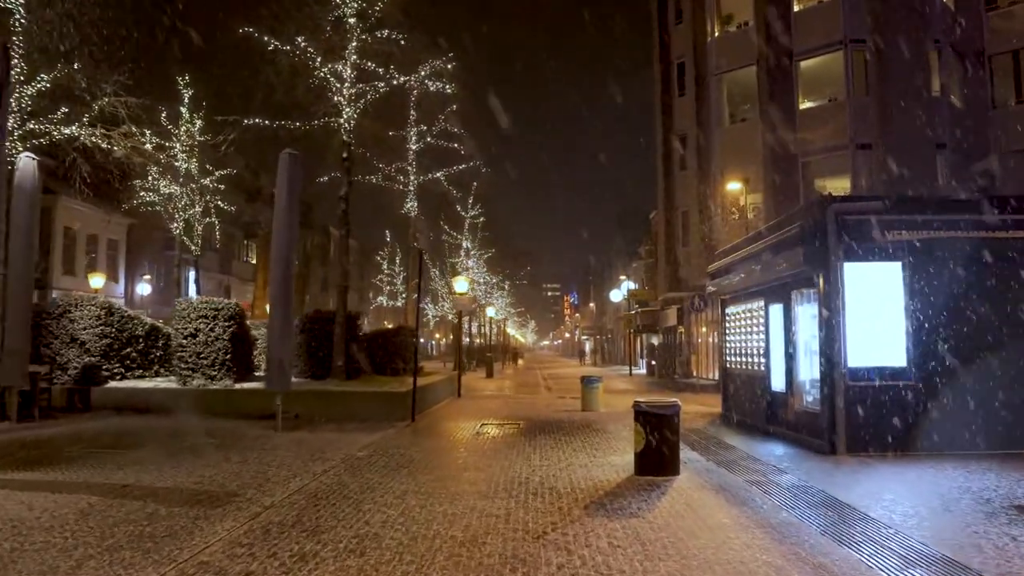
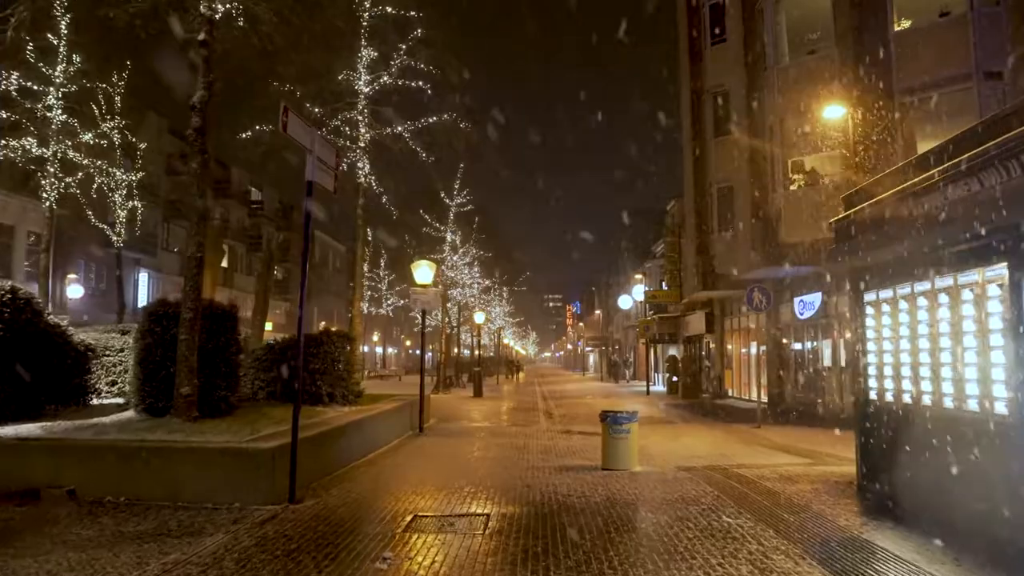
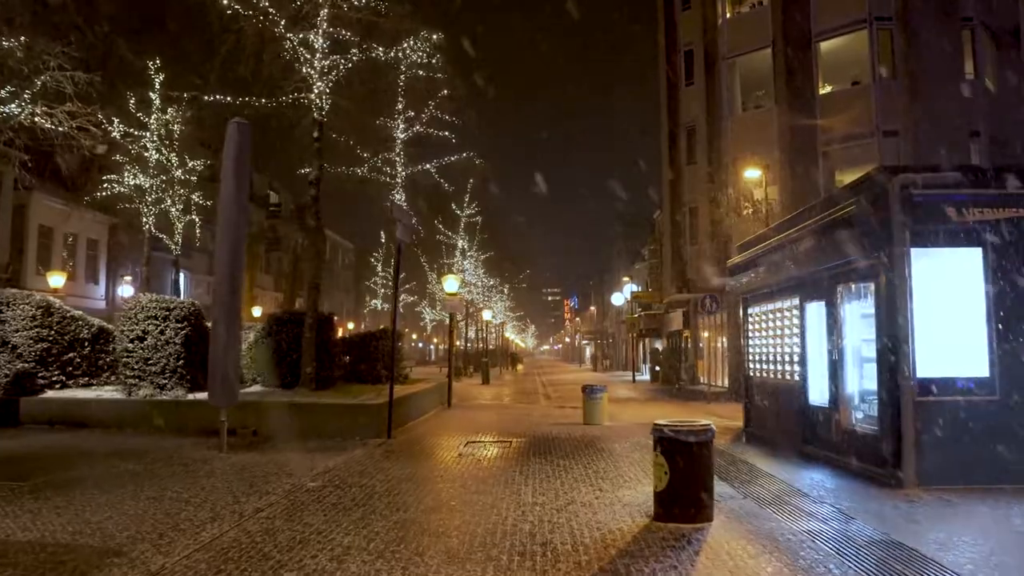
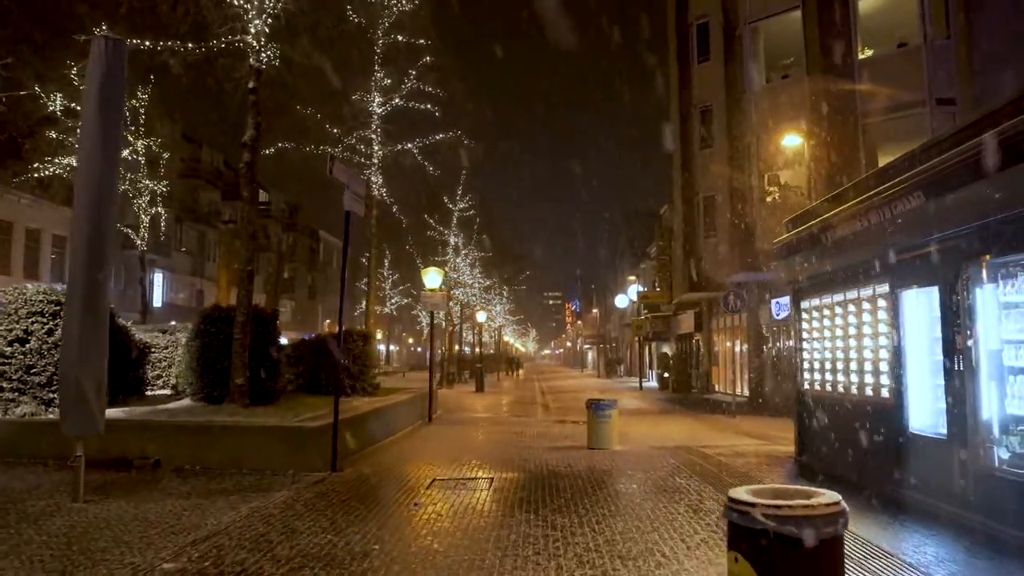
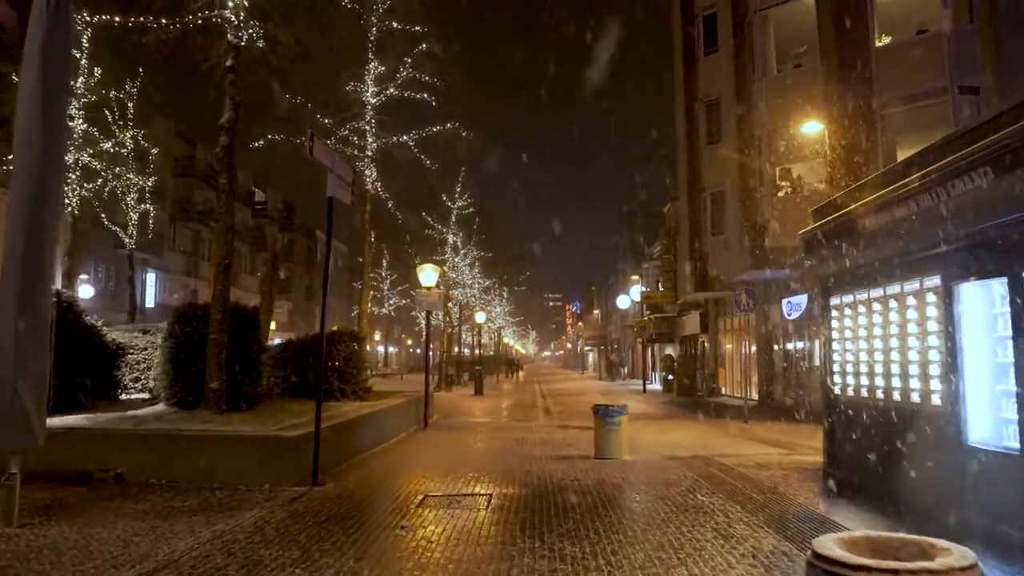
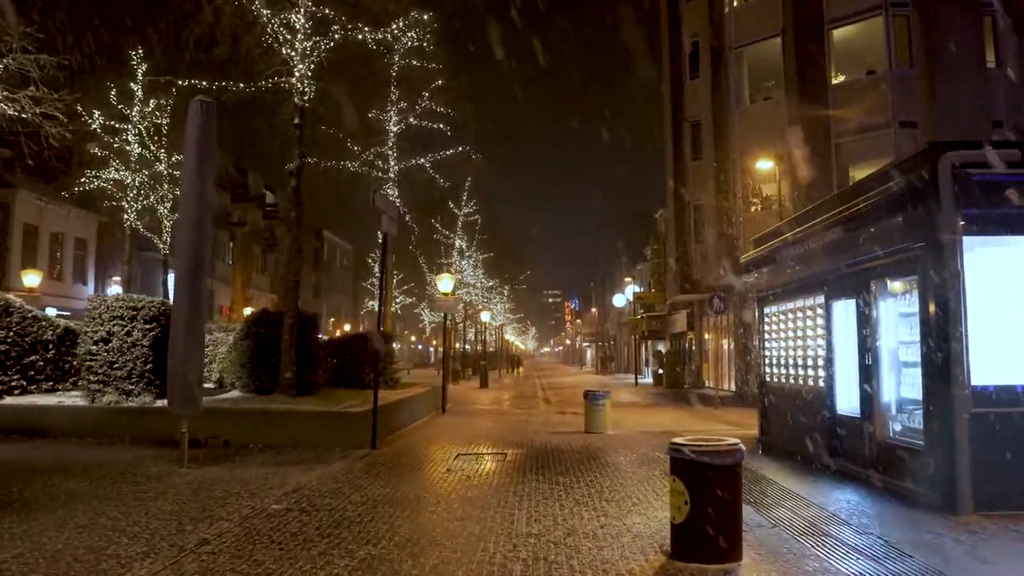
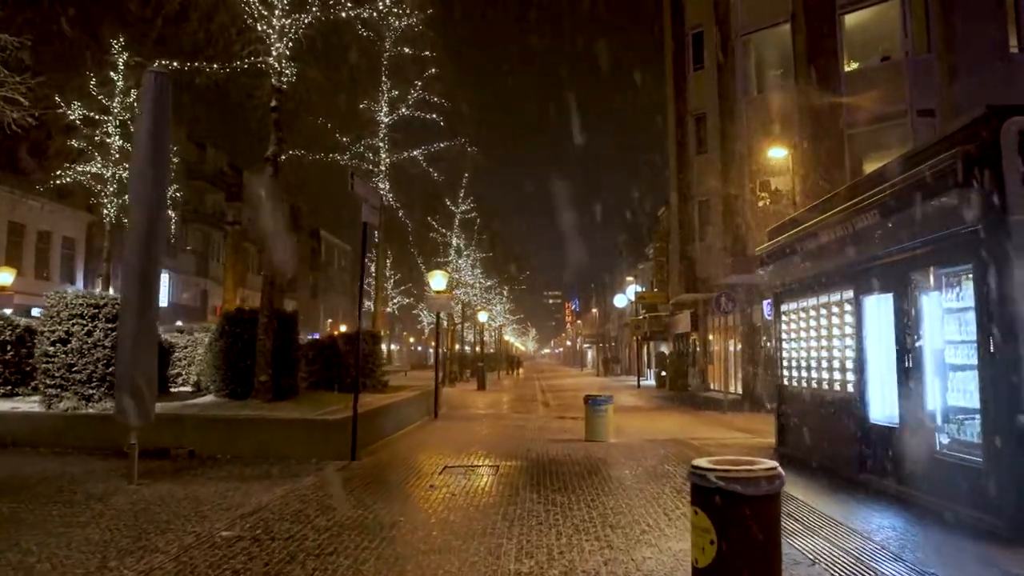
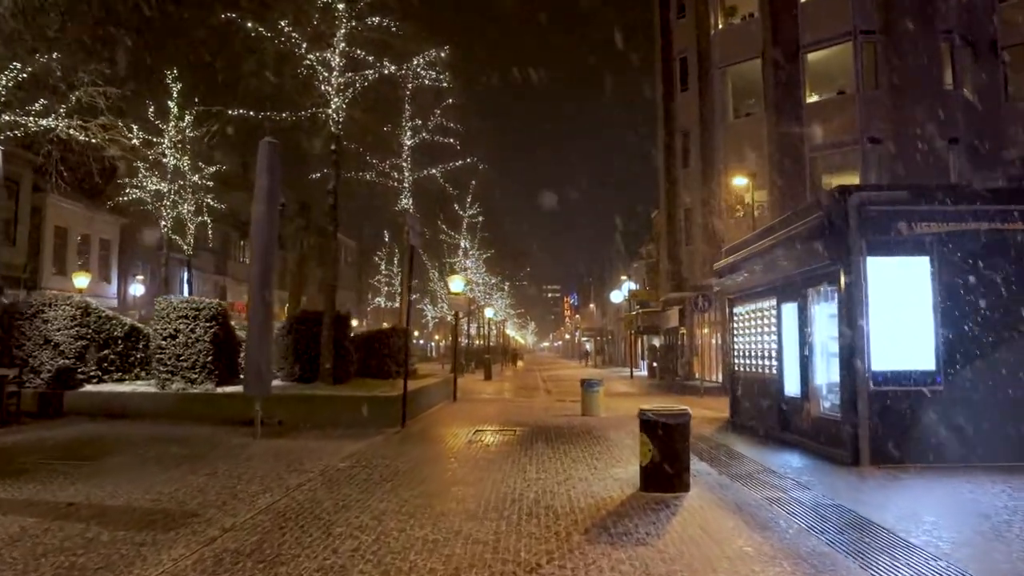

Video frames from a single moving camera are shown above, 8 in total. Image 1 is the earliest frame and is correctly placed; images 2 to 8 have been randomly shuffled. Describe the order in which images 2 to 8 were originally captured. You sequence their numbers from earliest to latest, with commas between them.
8, 3, 6, 7, 4, 5, 2
